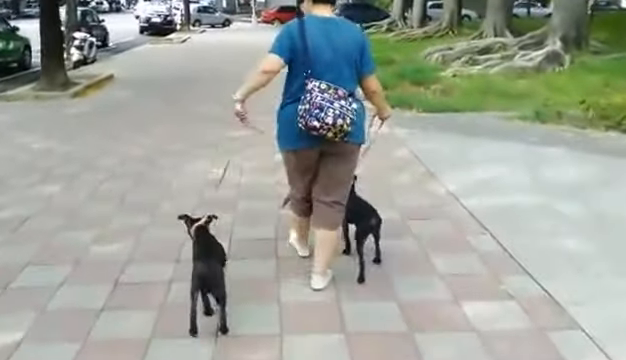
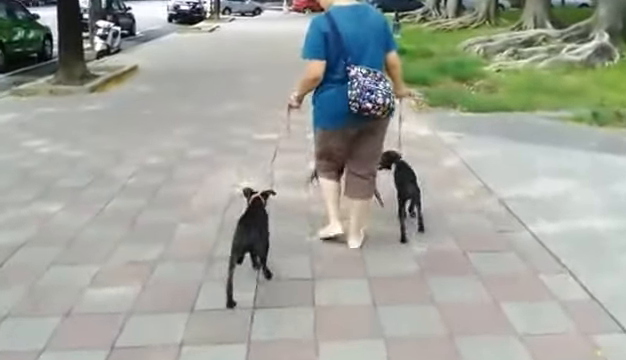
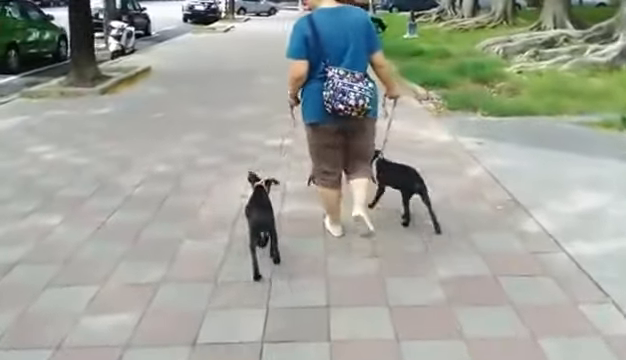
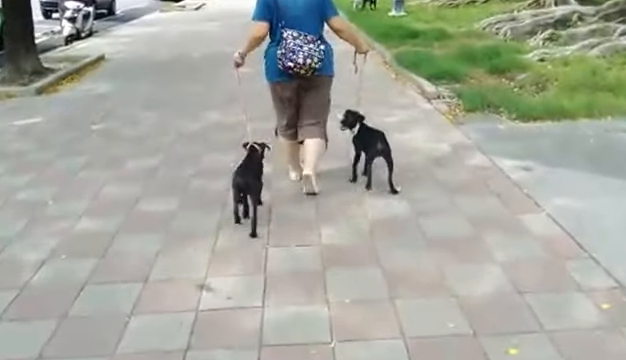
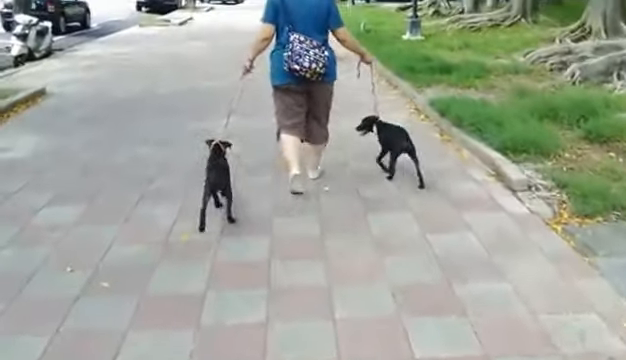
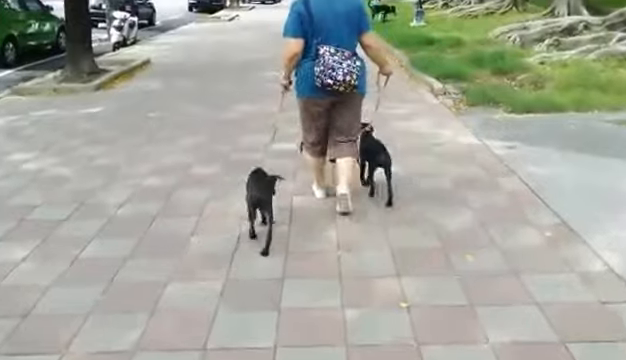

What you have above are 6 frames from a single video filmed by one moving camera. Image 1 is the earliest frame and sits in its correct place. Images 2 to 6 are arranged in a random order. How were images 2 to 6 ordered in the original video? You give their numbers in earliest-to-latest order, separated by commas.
2, 3, 6, 4, 5
